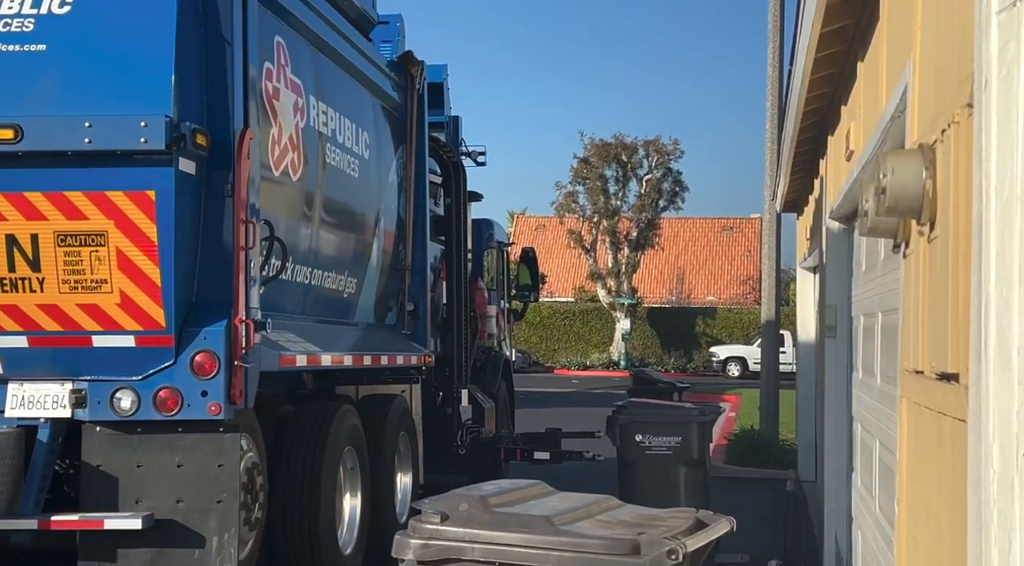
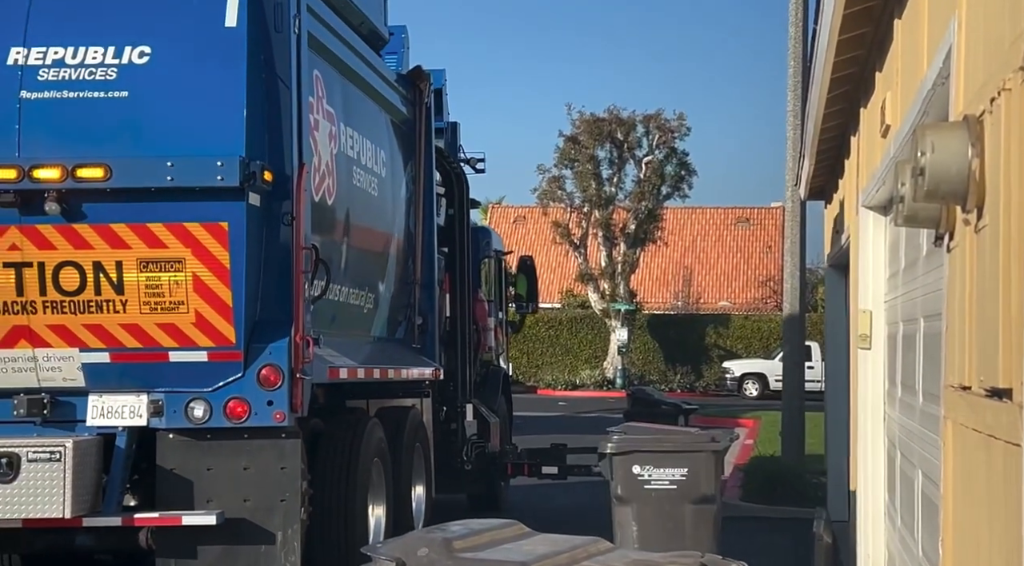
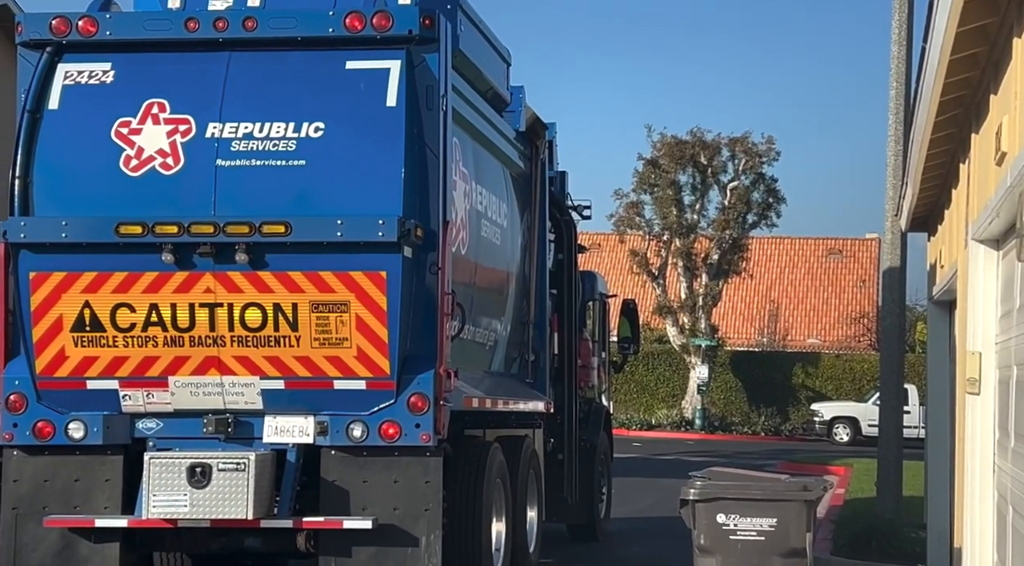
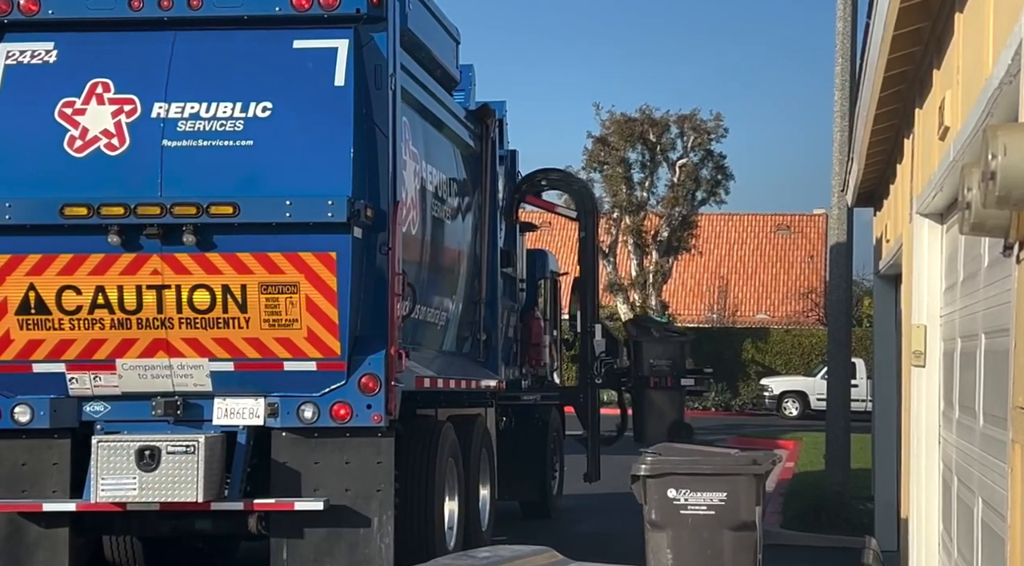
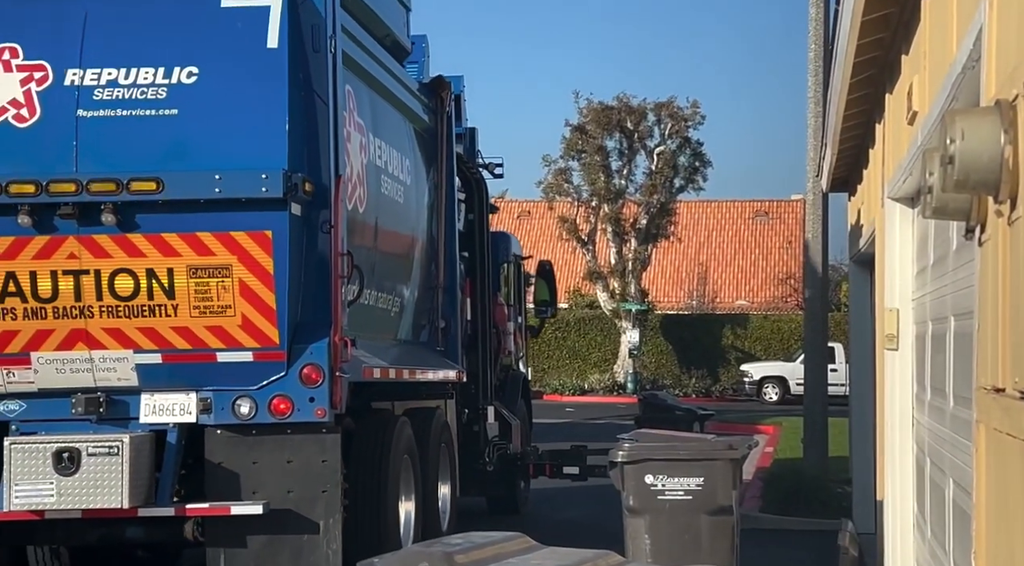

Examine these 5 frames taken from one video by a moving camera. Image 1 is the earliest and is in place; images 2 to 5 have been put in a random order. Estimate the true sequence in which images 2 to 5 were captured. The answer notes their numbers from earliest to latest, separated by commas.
2, 5, 4, 3
